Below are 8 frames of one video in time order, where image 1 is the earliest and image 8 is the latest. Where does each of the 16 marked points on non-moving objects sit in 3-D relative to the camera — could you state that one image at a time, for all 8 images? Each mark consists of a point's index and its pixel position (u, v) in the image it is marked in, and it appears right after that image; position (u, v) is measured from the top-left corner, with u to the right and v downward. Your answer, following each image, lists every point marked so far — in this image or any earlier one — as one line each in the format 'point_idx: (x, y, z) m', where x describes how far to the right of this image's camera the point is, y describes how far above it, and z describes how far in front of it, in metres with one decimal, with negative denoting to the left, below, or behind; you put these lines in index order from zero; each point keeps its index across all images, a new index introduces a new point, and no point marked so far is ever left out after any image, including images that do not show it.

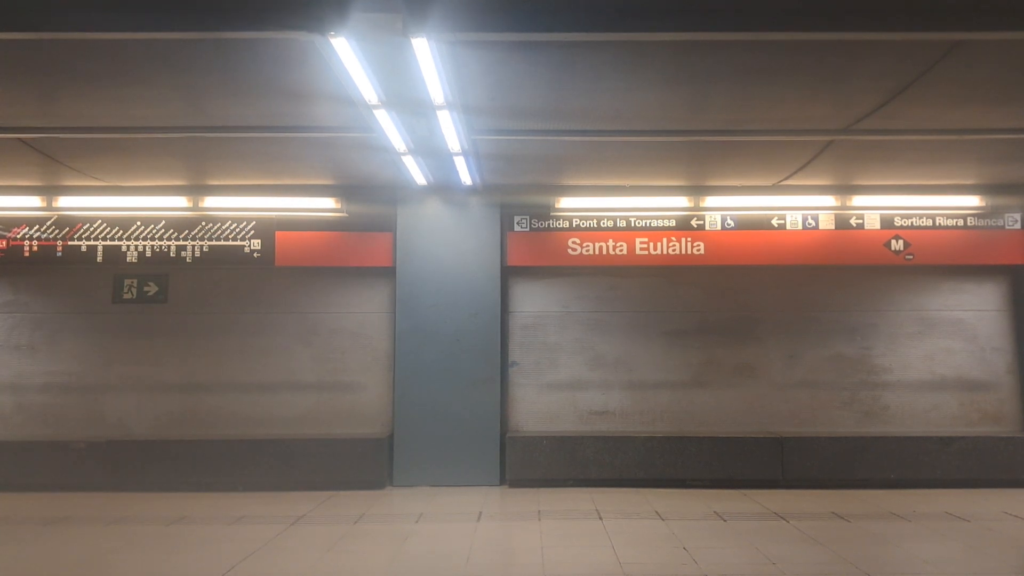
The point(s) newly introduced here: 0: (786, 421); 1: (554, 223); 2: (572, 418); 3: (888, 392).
0: (+2.2, -1.1, +7.4) m
1: (+0.3, +0.5, +7.3) m
2: (+0.5, -1.1, +7.4) m
3: (+3.1, -0.8, +7.4) m
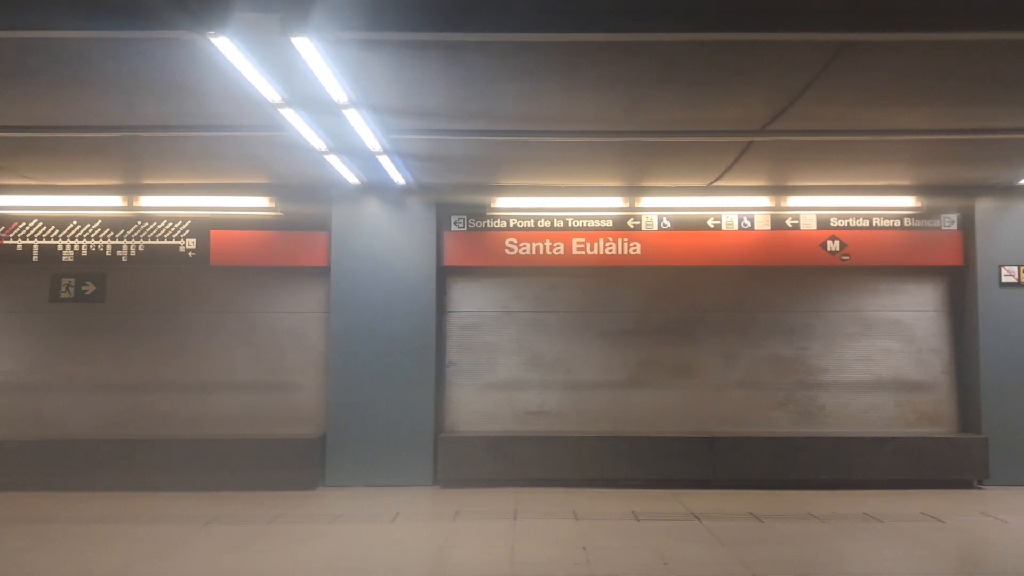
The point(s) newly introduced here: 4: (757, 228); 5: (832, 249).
0: (+1.7, -1.1, +7.4) m
1: (-0.2, +0.5, +7.3) m
2: (0.0, -1.1, +7.4) m
3: (+2.6, -0.8, +7.5) m
4: (+2.0, +0.5, +7.3) m
5: (+2.6, +0.3, +7.4) m
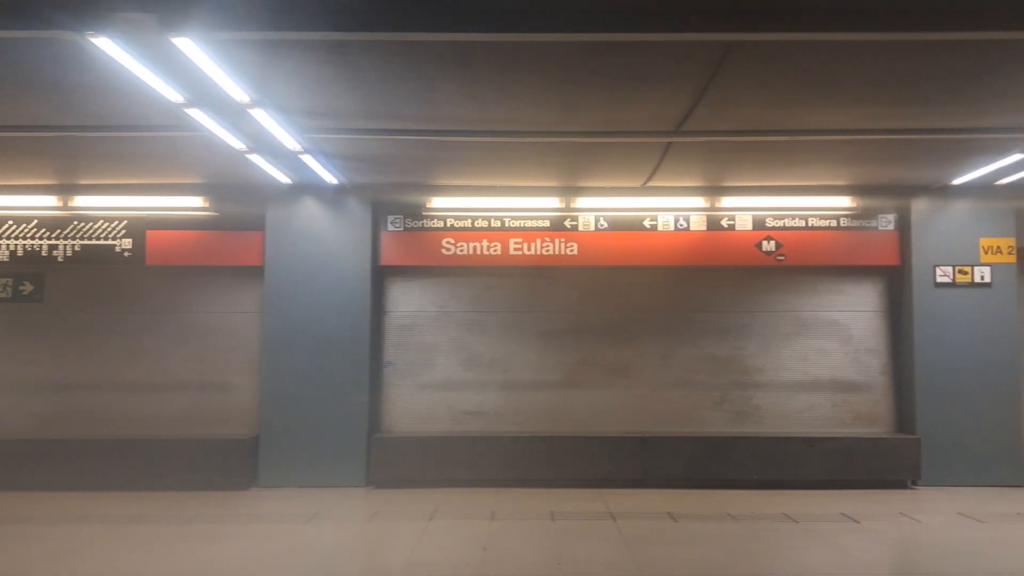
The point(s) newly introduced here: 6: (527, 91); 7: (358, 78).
0: (+1.2, -1.1, +7.4) m
1: (-0.7, +0.5, +7.3) m
2: (-0.5, -1.1, +7.4) m
3: (+2.0, -0.8, +7.5) m
4: (+1.5, +0.5, +7.4) m
5: (+2.1, +0.3, +7.4) m
6: (+0.1, +1.0, +4.8) m
7: (-0.8, +1.1, +4.5) m
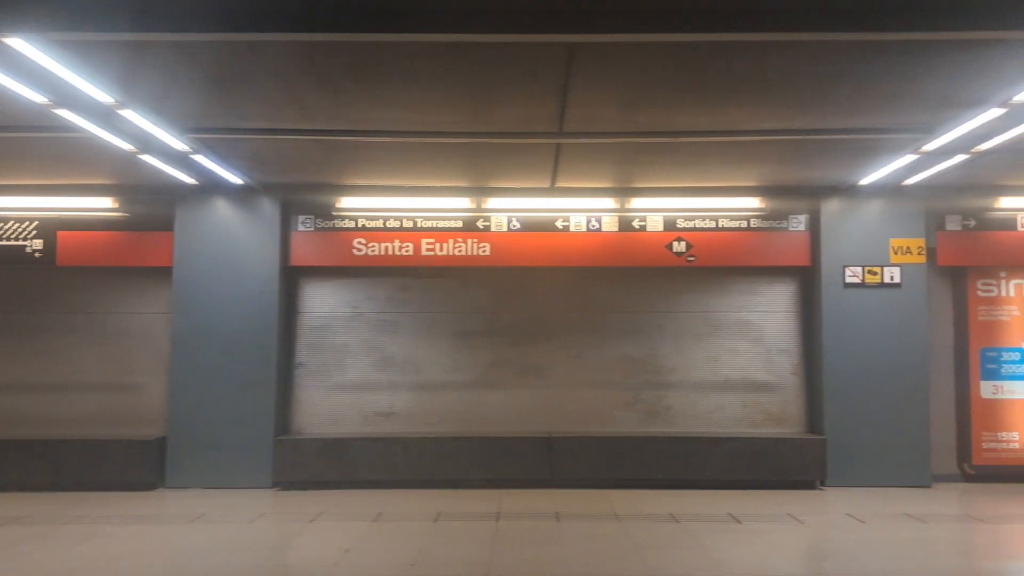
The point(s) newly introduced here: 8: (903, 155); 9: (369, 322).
0: (+0.5, -1.1, +7.4) m
1: (-1.4, +0.5, +7.3) m
2: (-1.3, -1.1, +7.4) m
3: (+1.3, -0.9, +7.5) m
4: (+0.8, +0.5, +7.4) m
5: (+1.4, +0.3, +7.4) m
6: (-0.6, +1.0, +4.8) m
7: (-1.5, +1.1, +4.5) m
8: (+2.6, +0.9, +6.1) m
9: (-1.2, -0.3, +7.5) m
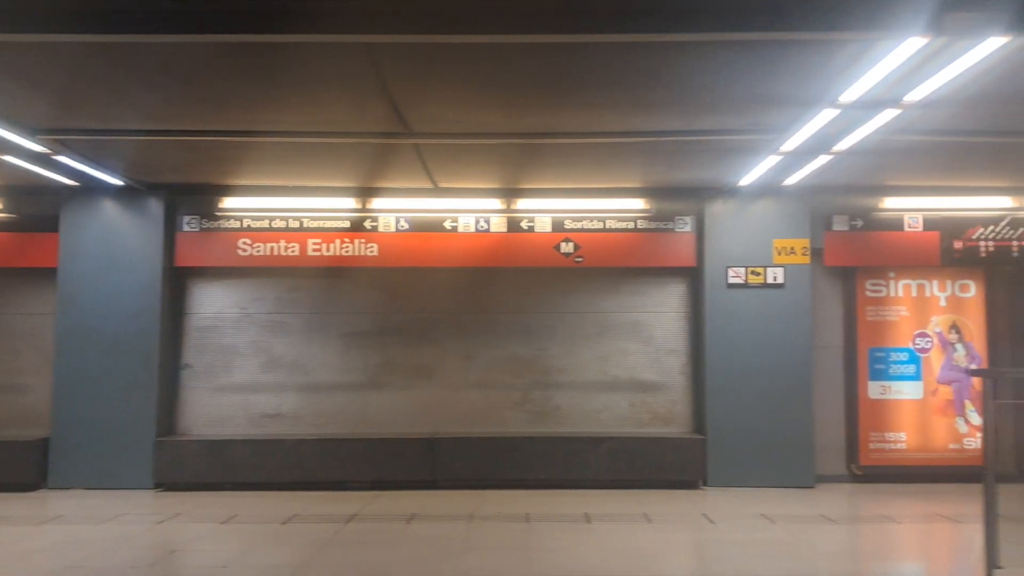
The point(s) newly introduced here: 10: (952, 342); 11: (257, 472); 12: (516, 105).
0: (-0.4, -1.1, +7.4) m
1: (-2.3, +0.5, +7.3) m
2: (-2.2, -1.1, +7.4) m
3: (+0.4, -0.9, +7.5) m
4: (-0.2, +0.5, +7.3) m
5: (+0.5, +0.3, +7.4) m
6: (-1.5, +1.0, +4.8) m
7: (-2.4, +1.0, +4.5) m
8: (+1.7, +0.9, +6.1) m
9: (-2.1, -0.3, +7.5) m
10: (+3.6, -0.4, +7.4) m
11: (-2.0, -1.4, +7.0) m
12: (+0.1, +1.0, +5.1) m
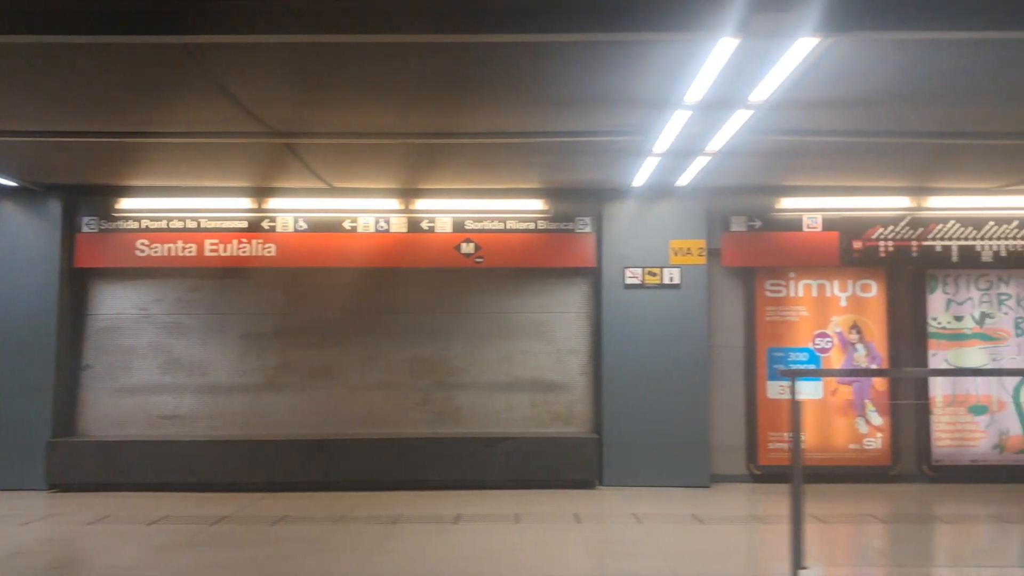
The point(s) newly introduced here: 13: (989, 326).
0: (-1.2, -1.1, +7.4) m
1: (-3.1, +0.5, +7.3) m
2: (-3.0, -1.1, +7.4) m
3: (-0.4, -0.9, +7.5) m
4: (-1.0, +0.5, +7.3) m
5: (-0.4, +0.3, +7.4) m
6: (-2.4, +1.0, +4.8) m
7: (-3.2, +1.0, +4.5) m
8: (+0.9, +0.9, +6.1) m
9: (-2.9, -0.3, +7.5) m
10: (+2.8, -0.4, +7.4) m
11: (-2.8, -1.4, +7.0) m
12: (-0.8, +1.0, +5.1) m
13: (+3.9, -0.3, +7.4) m
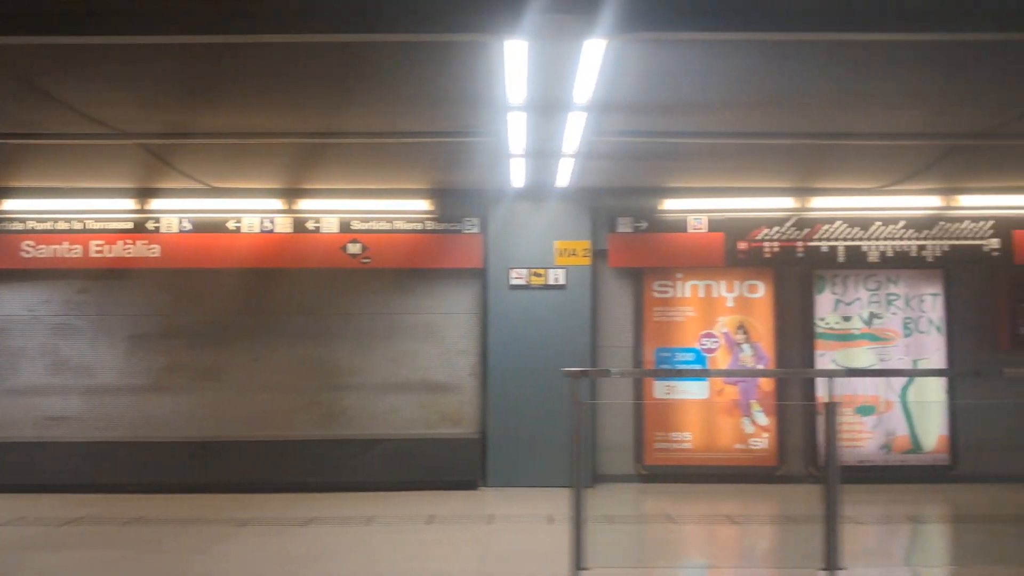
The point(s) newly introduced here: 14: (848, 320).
0: (-2.2, -1.1, +7.4) m
1: (-4.1, +0.5, +7.3) m
2: (-3.9, -1.1, +7.4) m
3: (-1.3, -0.9, +7.4) m
4: (-1.9, +0.5, +7.3) m
5: (-1.3, +0.3, +7.4) m
6: (-3.3, +1.0, +4.8) m
7: (-4.1, +1.0, +4.5) m
8: (0.0, +0.9, +6.1) m
9: (-3.8, -0.3, +7.5) m
10: (+1.8, -0.4, +7.4) m
11: (-3.7, -1.4, +7.0) m
12: (-1.7, +1.0, +5.1) m
13: (+3.0, -0.3, +7.4) m
14: (+2.7, -0.3, +7.4) m
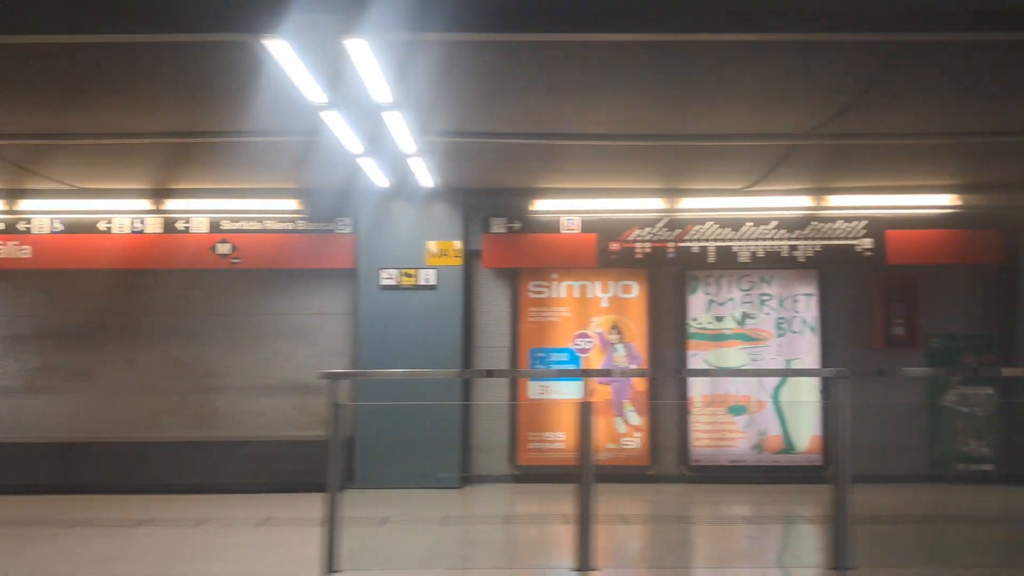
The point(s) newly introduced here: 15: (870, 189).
0: (-3.2, -1.1, +7.4) m
1: (-5.1, +0.5, +7.3) m
2: (-4.9, -1.1, +7.4) m
3: (-2.4, -0.9, +7.4) m
4: (-2.9, +0.5, +7.3) m
5: (-2.3, +0.3, +7.4) m
6: (-4.3, +1.0, +4.8) m
7: (-5.1, +1.0, +4.5) m
8: (-1.0, +0.9, +6.1) m
9: (-4.9, -0.3, +7.5) m
10: (+0.8, -0.4, +7.4) m
11: (-4.7, -1.4, +7.0) m
12: (-2.7, +1.0, +5.1) m
13: (+1.9, -0.3, +7.4) m
14: (+1.7, -0.3, +7.4) m
15: (+2.9, +0.8, +7.3) m
